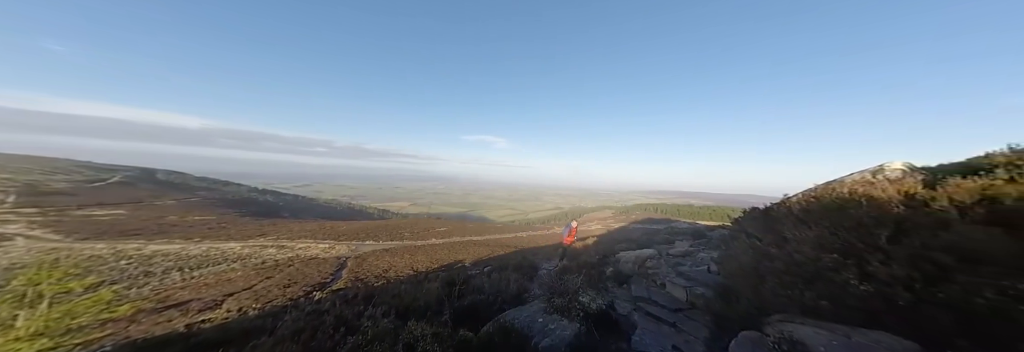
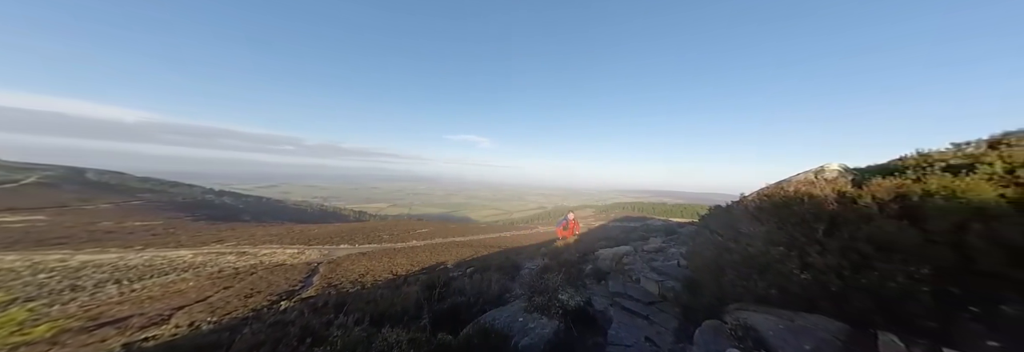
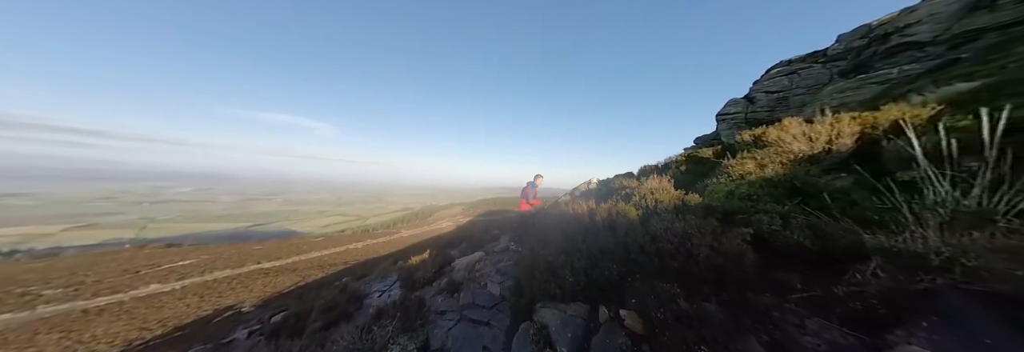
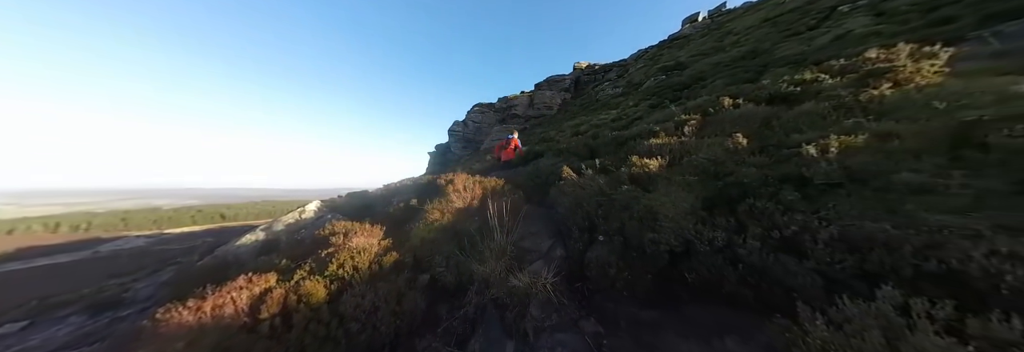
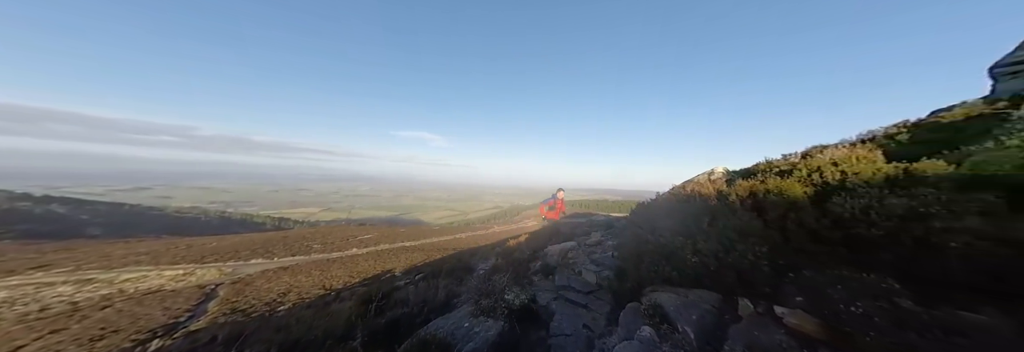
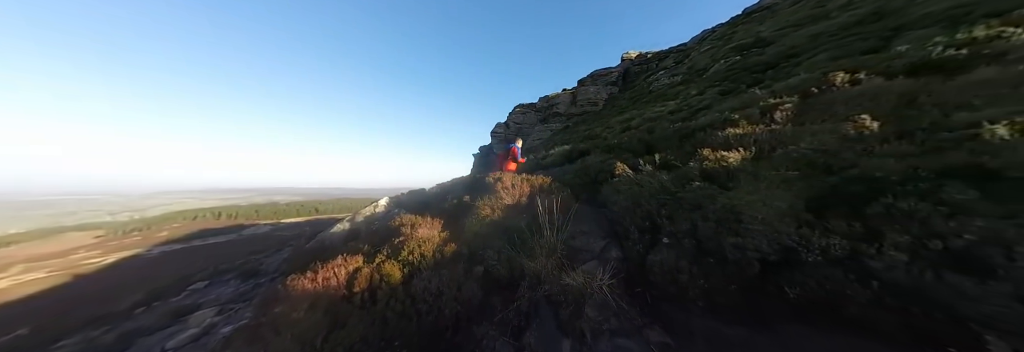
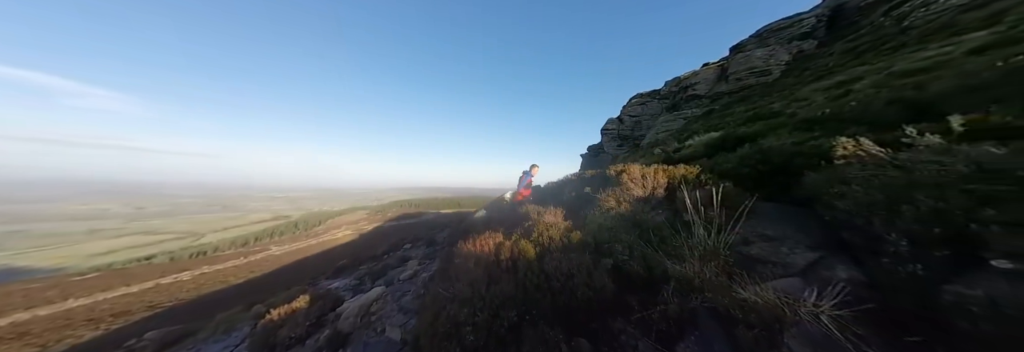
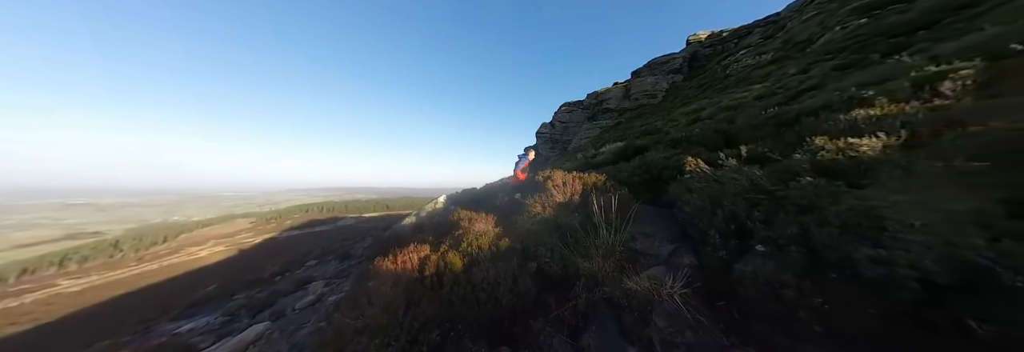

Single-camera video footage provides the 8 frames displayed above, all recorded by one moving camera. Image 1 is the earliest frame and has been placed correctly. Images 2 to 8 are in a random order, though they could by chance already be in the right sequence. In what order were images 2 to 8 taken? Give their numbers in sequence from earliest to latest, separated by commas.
2, 5, 3, 7, 8, 6, 4
